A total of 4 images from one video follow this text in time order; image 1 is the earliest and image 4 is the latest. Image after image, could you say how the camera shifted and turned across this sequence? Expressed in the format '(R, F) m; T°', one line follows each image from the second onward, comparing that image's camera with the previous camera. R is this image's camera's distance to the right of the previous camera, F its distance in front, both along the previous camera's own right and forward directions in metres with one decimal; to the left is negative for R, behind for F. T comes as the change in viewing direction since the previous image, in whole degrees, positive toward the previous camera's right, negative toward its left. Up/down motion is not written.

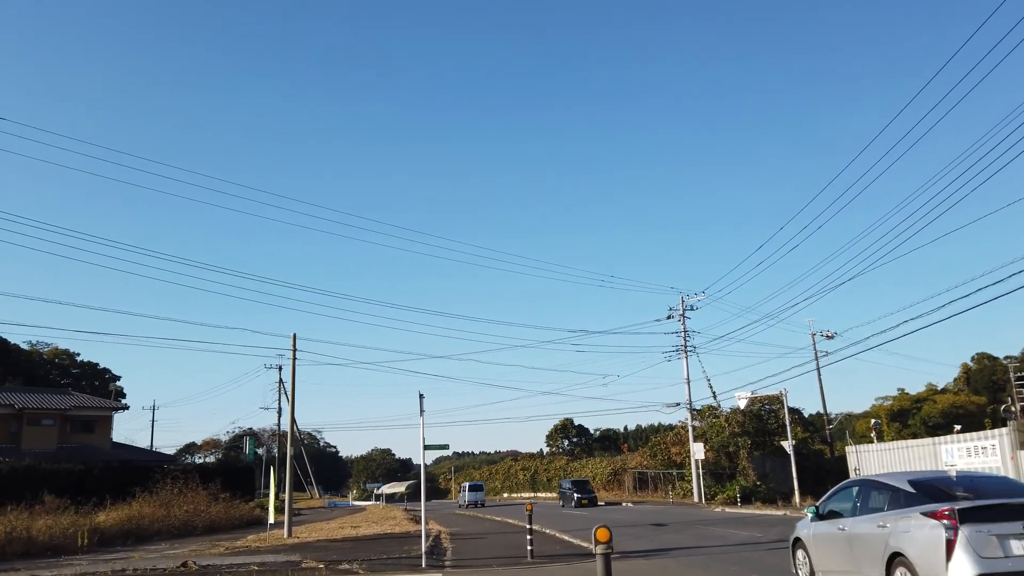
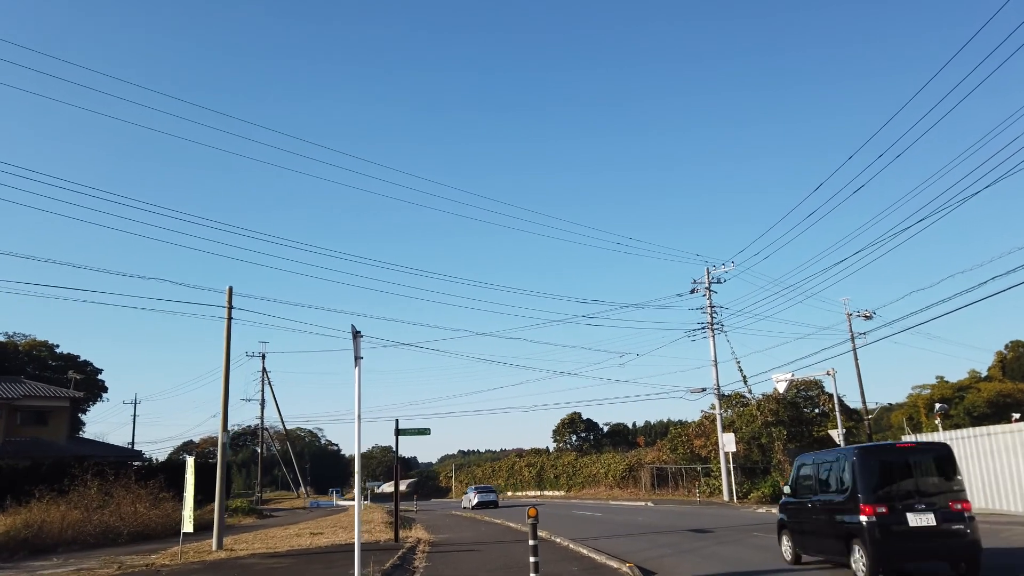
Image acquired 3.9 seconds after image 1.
(+0.2, +5.7) m; 0°
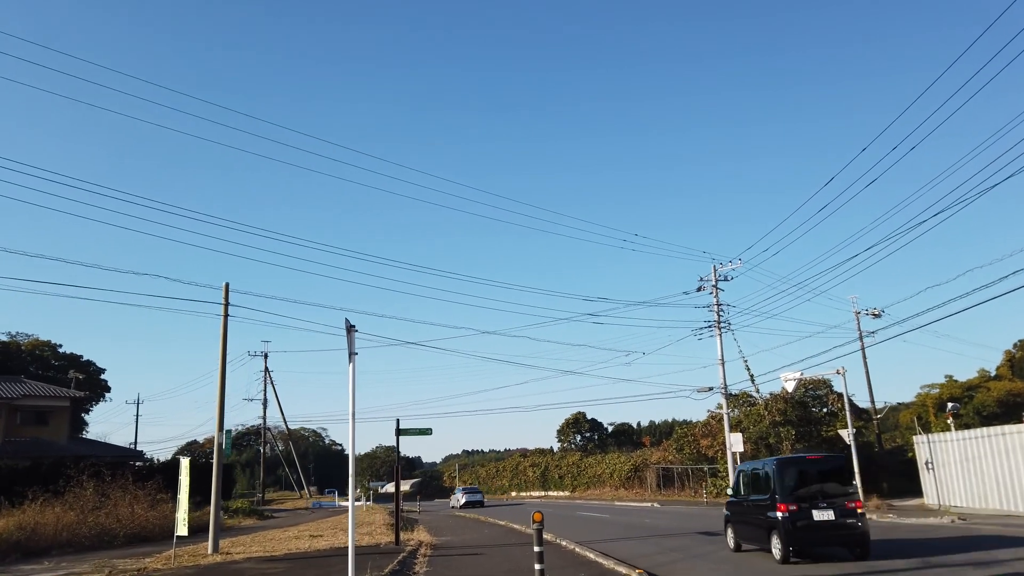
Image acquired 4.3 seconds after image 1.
(0.0, +0.5) m; 0°
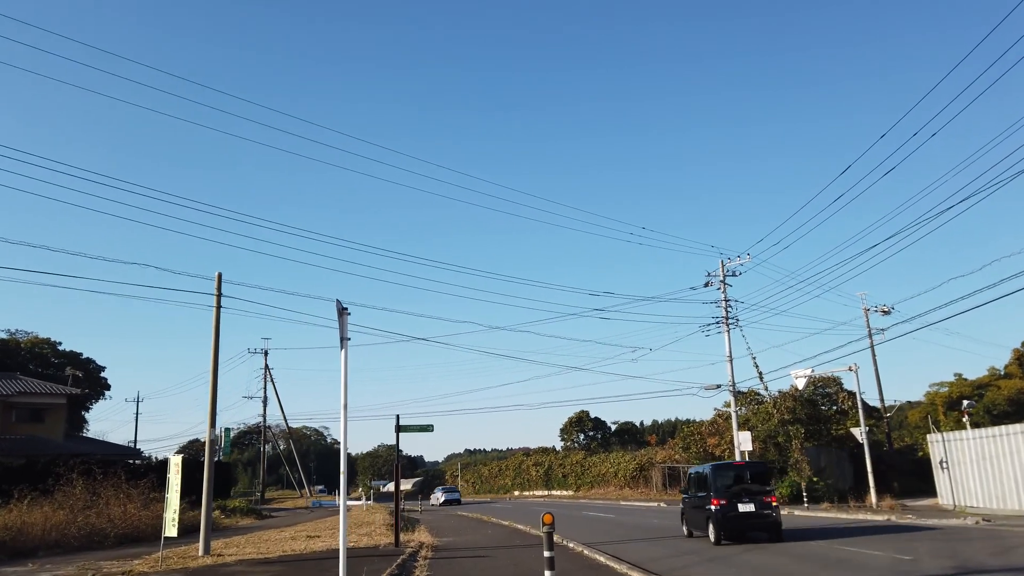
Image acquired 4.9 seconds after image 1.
(-0.1, +0.8) m; 0°
